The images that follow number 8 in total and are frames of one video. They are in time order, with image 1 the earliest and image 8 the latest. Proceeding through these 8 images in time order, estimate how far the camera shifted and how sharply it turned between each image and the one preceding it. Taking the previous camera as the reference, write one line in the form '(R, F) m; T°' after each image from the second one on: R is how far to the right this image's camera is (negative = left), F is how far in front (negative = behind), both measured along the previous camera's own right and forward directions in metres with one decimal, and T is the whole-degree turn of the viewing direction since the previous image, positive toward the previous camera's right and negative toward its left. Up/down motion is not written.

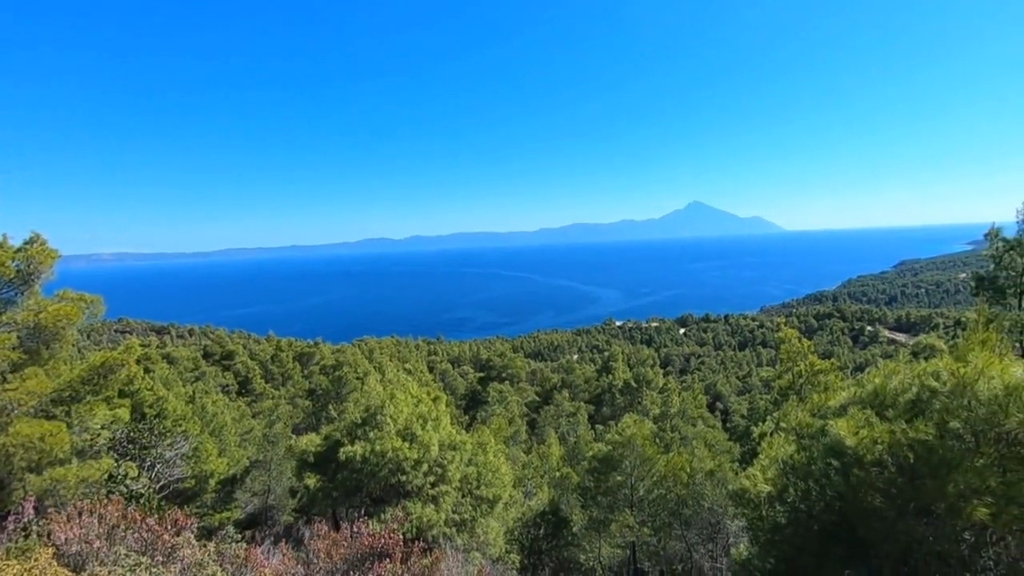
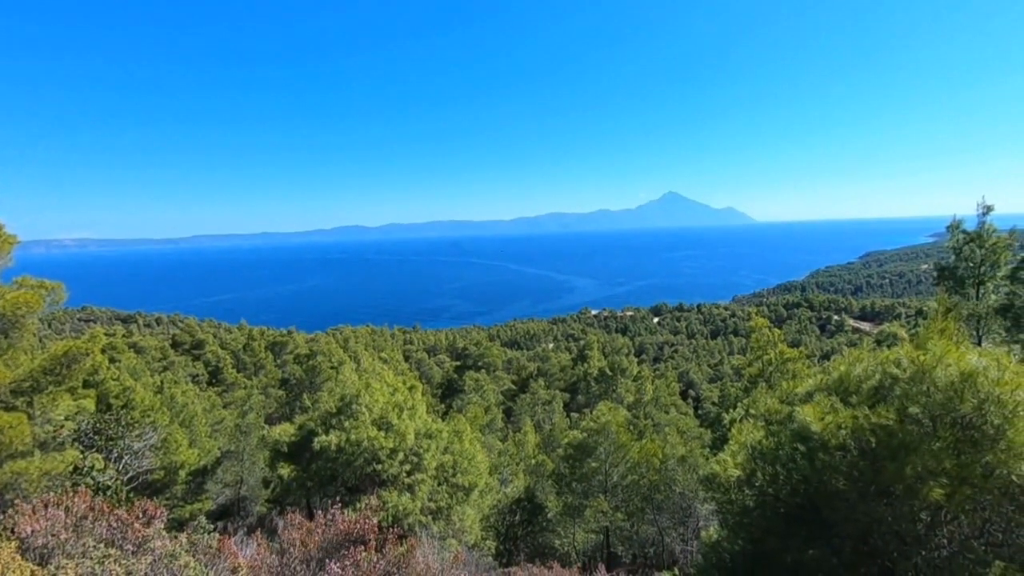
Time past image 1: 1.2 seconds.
(0.0, 0.0) m; +2°
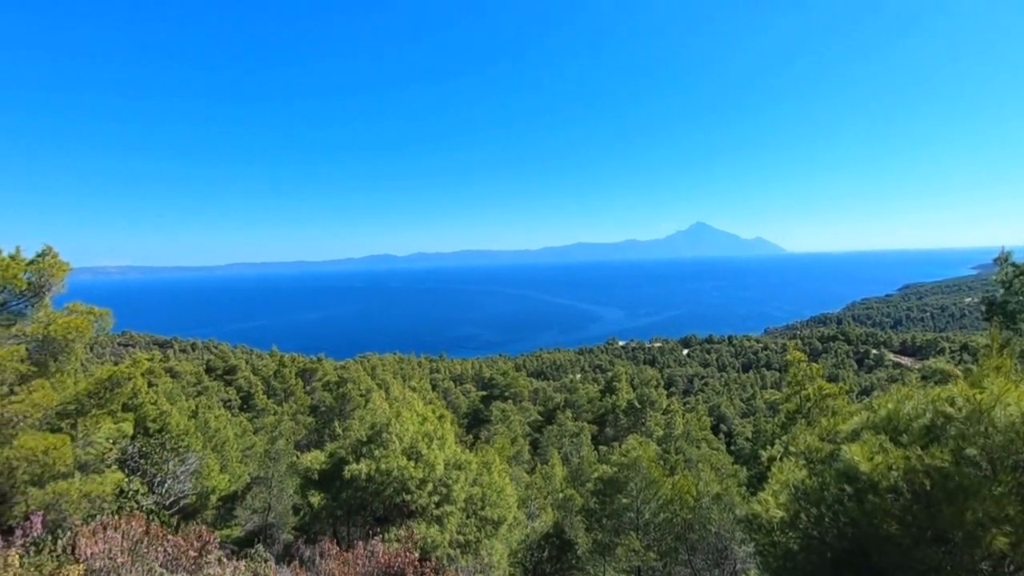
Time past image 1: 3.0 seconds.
(-0.1, 0.0) m; -3°
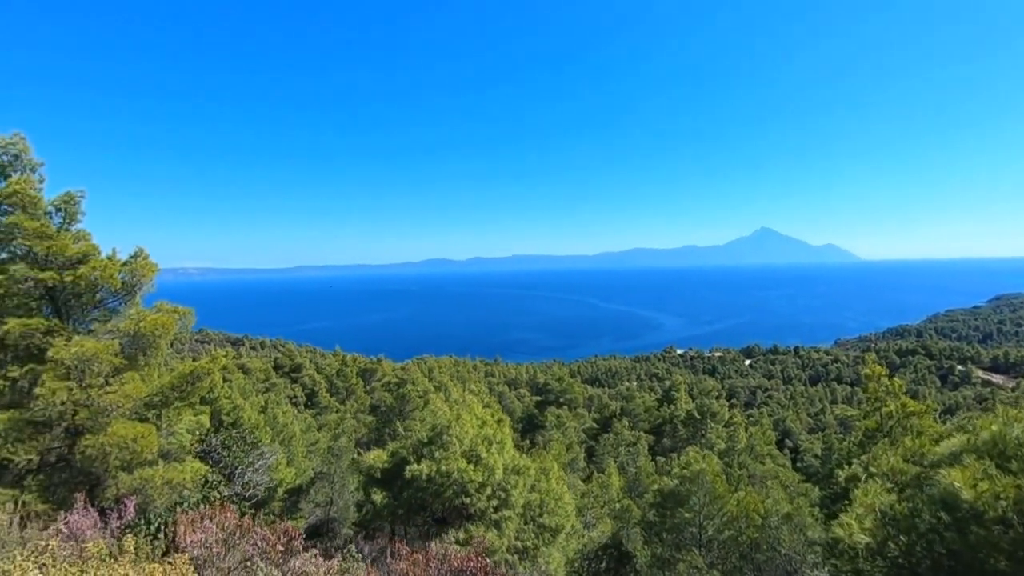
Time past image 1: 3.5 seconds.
(-0.2, +0.1) m; -6°
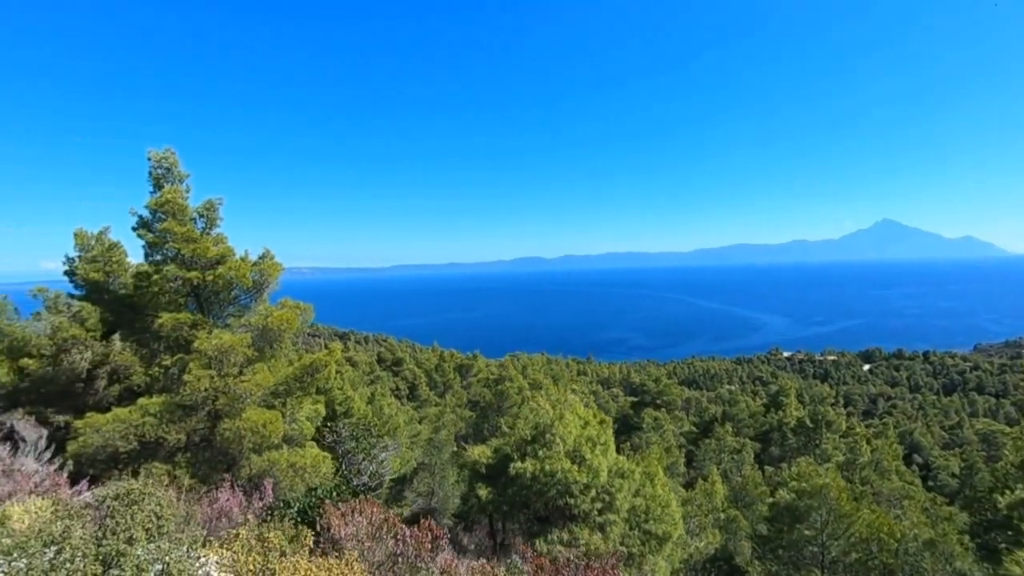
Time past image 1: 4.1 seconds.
(-0.3, +0.1) m; -10°
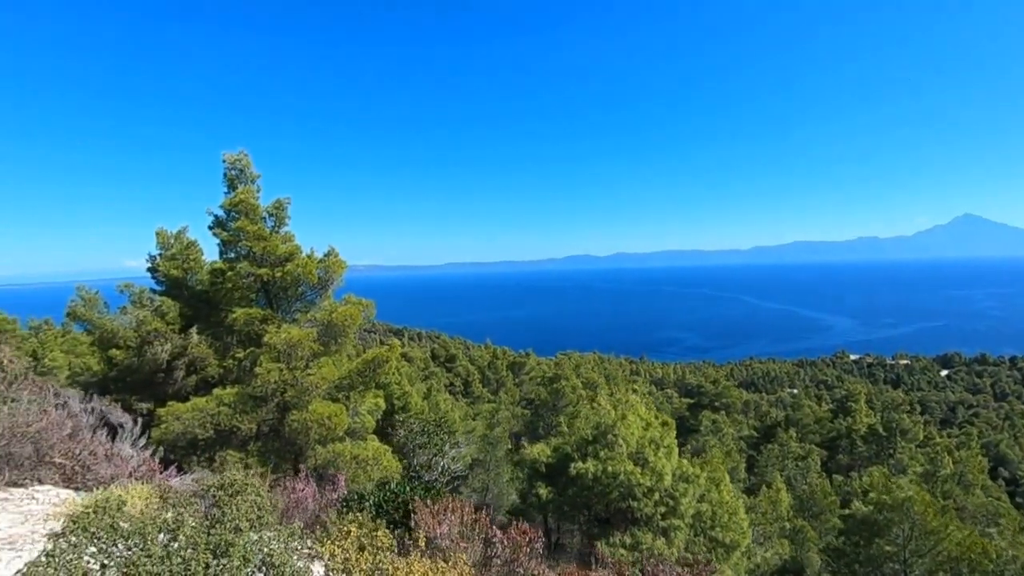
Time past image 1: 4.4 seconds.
(-0.3, +0.1) m; -5°
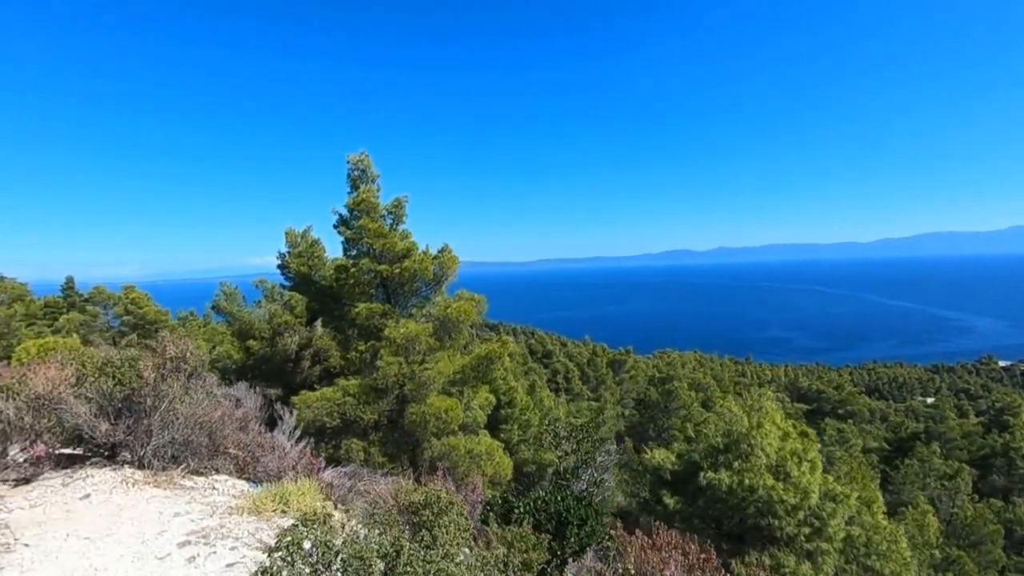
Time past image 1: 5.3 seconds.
(-0.7, +0.4) m; -10°
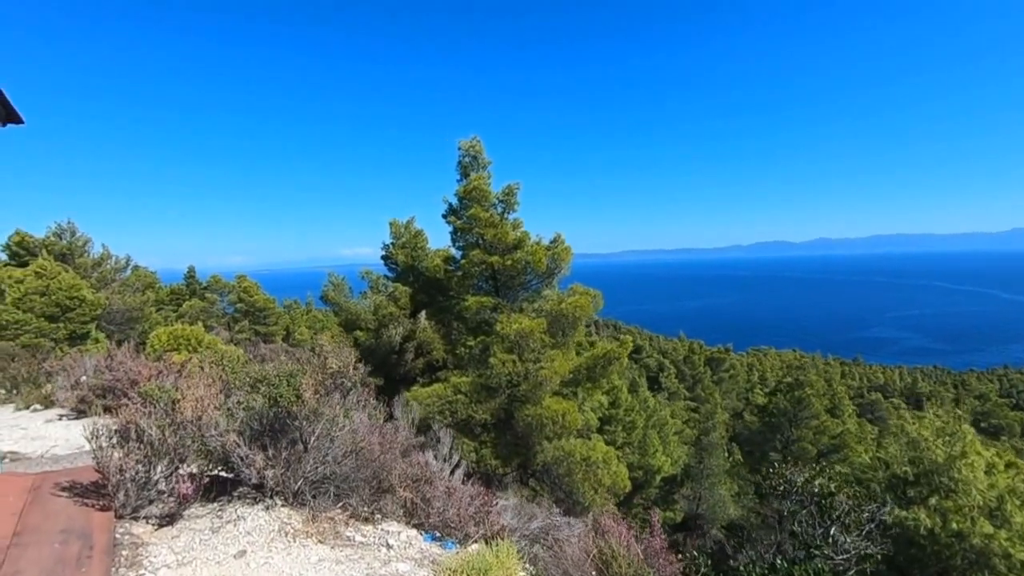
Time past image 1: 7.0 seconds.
(-1.2, +1.2) m; -9°
